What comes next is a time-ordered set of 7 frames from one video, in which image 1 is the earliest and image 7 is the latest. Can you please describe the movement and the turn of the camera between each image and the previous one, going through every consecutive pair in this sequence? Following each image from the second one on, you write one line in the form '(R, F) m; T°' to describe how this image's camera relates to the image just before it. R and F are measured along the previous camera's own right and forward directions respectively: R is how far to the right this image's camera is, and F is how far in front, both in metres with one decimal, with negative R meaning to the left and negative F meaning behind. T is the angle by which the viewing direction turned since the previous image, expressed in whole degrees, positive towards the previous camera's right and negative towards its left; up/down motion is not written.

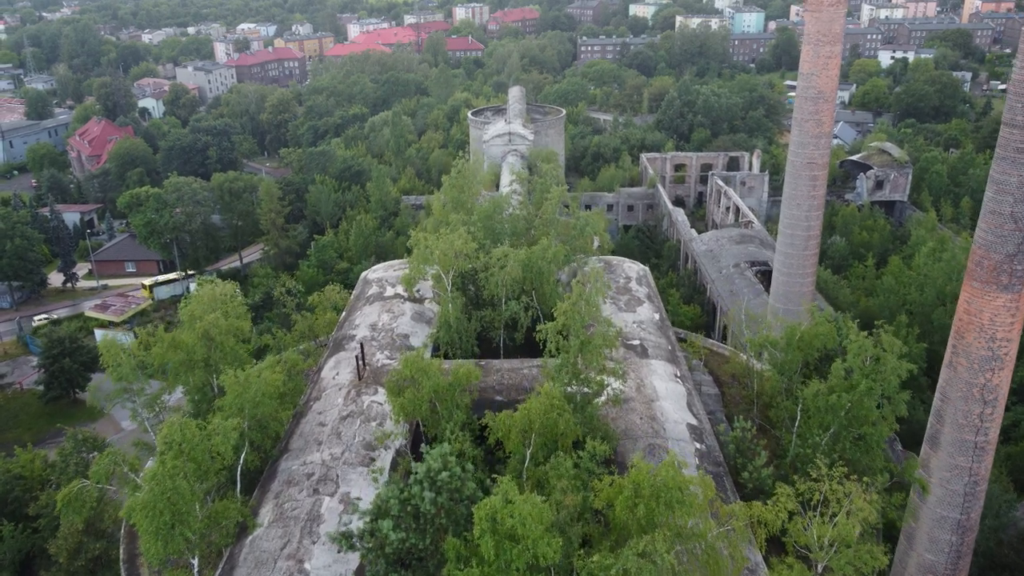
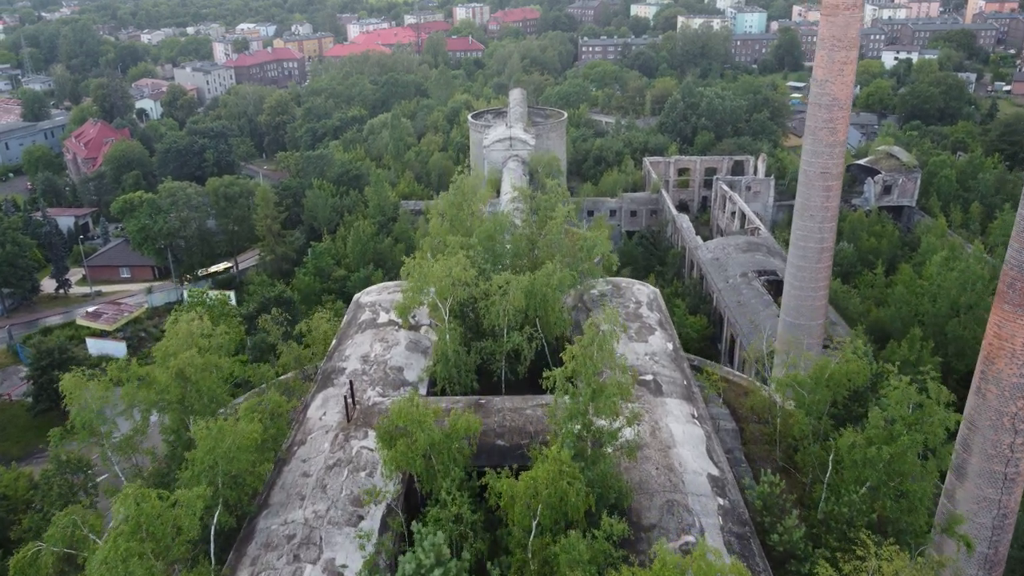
(0.0, +0.5) m; 0°
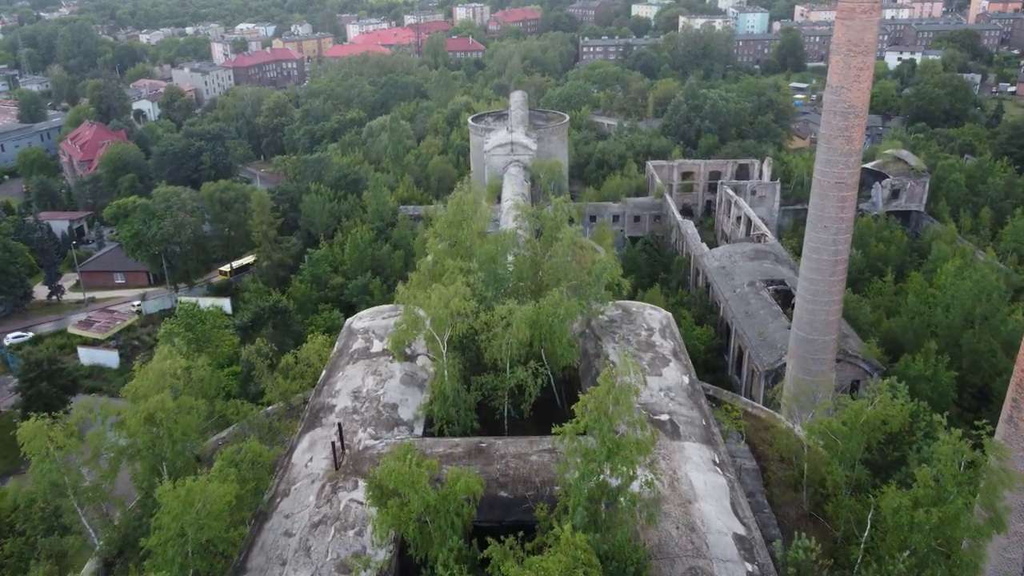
(0.0, +0.5) m; 0°
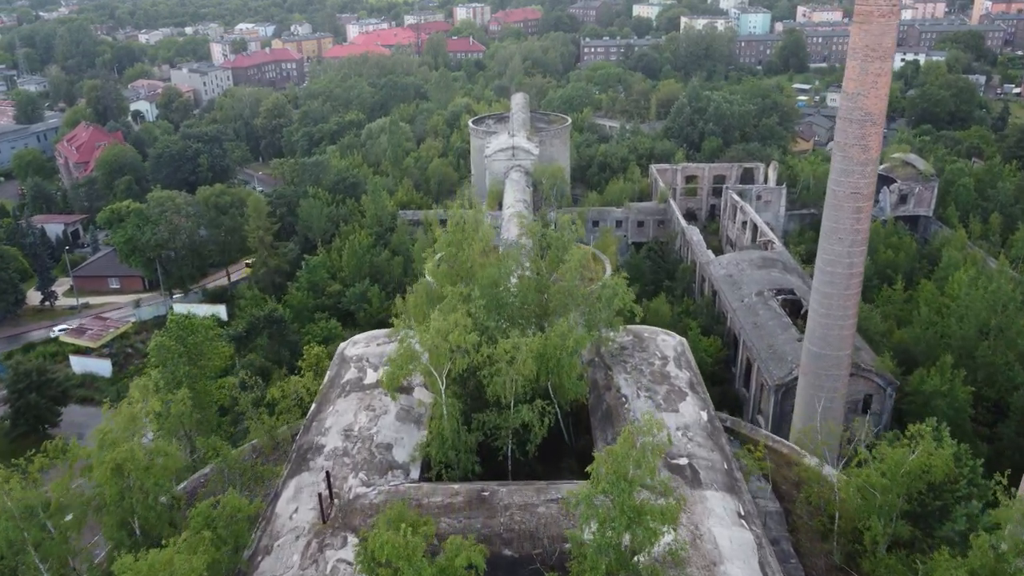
(0.0, +0.5) m; 0°
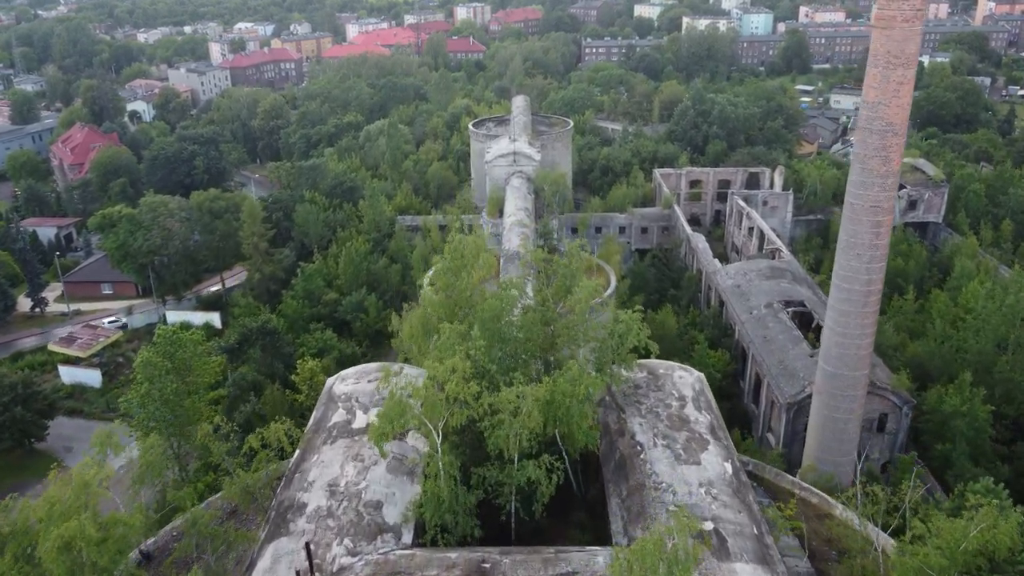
(0.0, +0.6) m; 0°
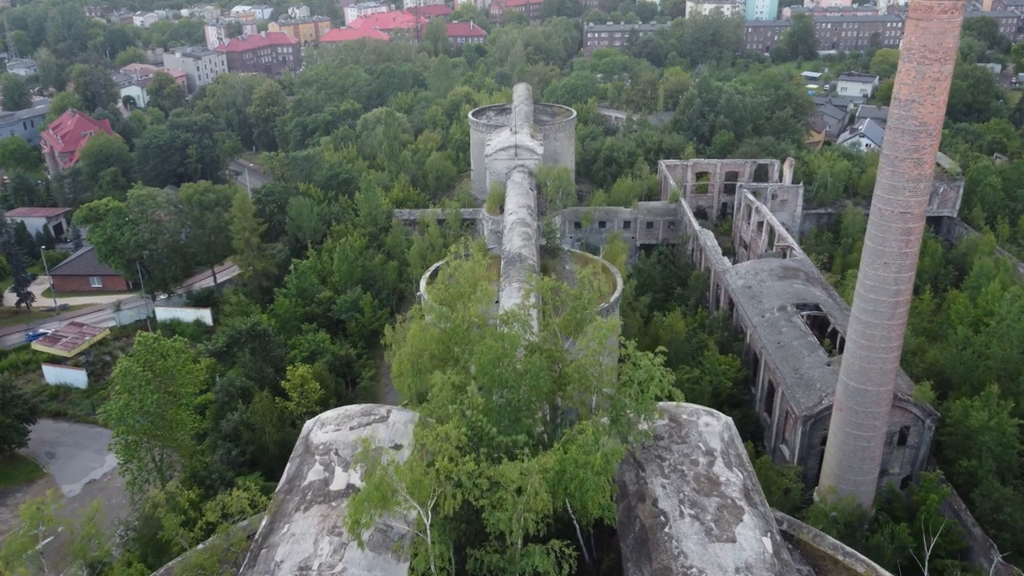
(0.0, +0.8) m; 0°
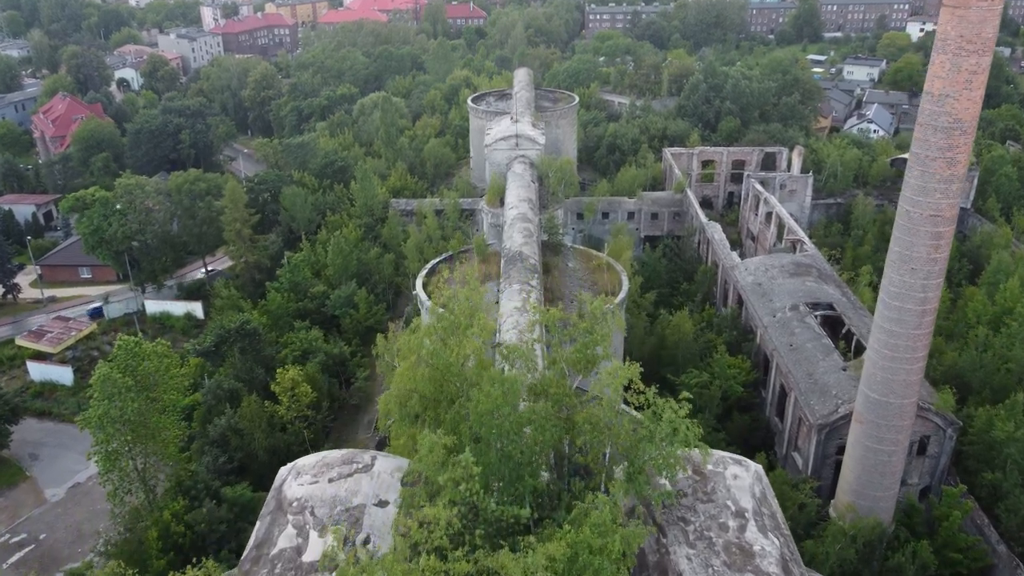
(0.0, +0.7) m; 0°
